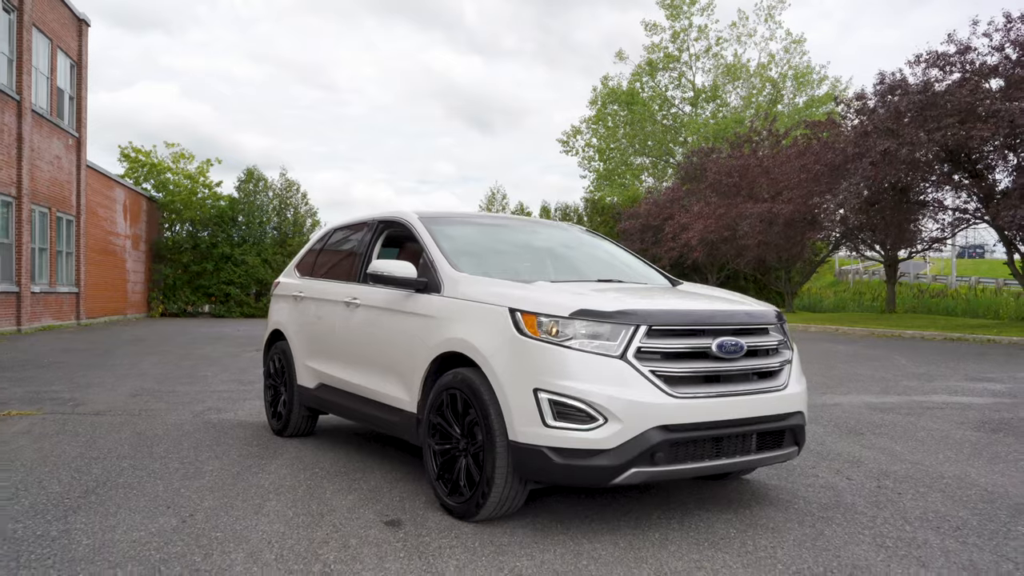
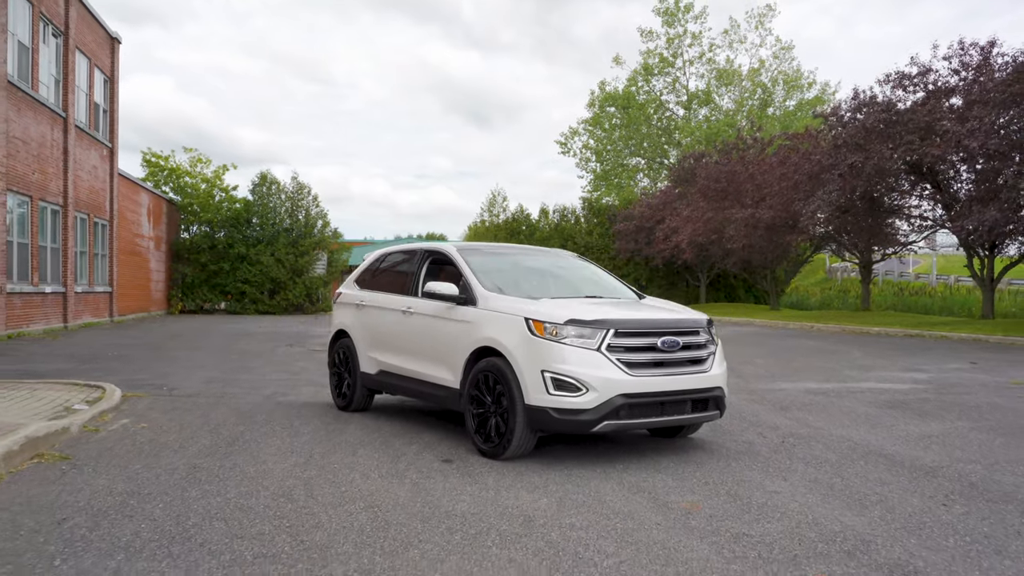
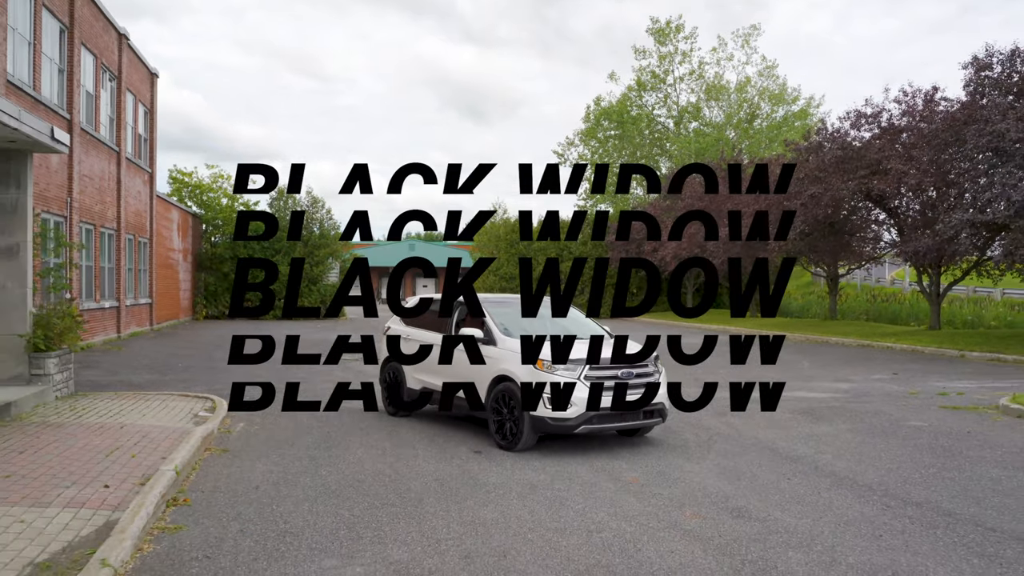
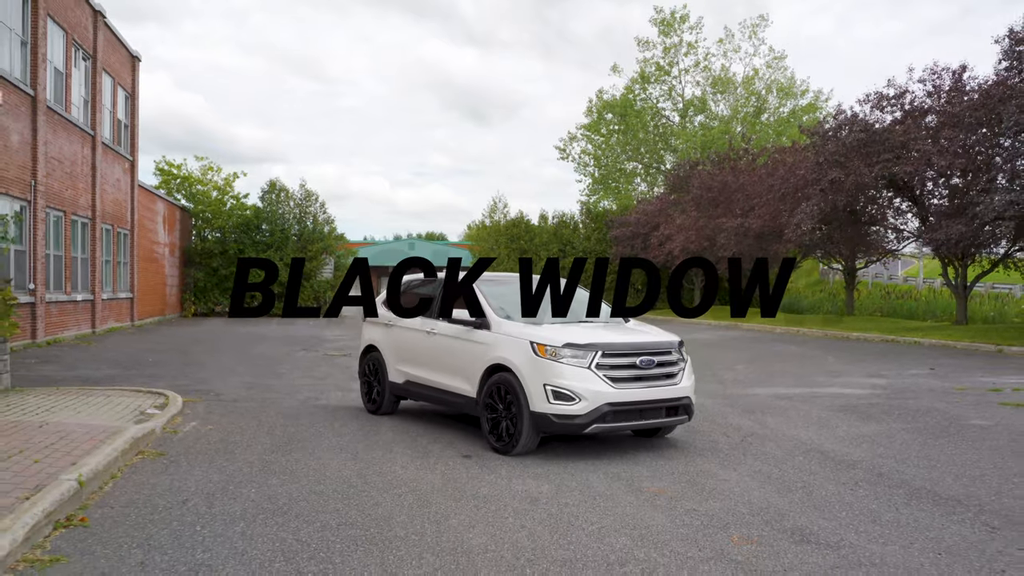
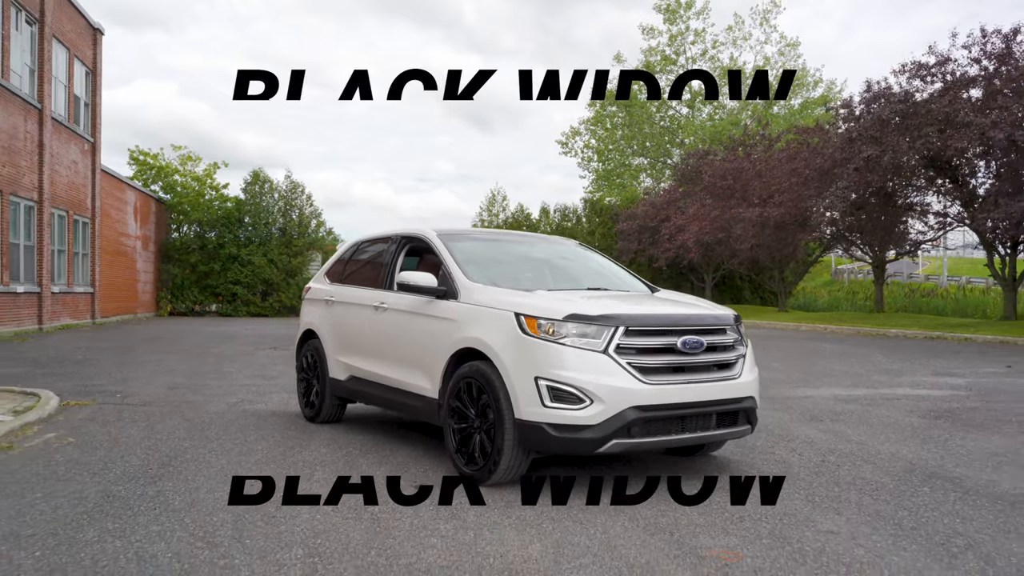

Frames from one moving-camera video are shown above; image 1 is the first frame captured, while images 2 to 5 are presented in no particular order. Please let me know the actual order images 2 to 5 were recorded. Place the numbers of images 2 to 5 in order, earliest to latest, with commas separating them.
5, 2, 4, 3
